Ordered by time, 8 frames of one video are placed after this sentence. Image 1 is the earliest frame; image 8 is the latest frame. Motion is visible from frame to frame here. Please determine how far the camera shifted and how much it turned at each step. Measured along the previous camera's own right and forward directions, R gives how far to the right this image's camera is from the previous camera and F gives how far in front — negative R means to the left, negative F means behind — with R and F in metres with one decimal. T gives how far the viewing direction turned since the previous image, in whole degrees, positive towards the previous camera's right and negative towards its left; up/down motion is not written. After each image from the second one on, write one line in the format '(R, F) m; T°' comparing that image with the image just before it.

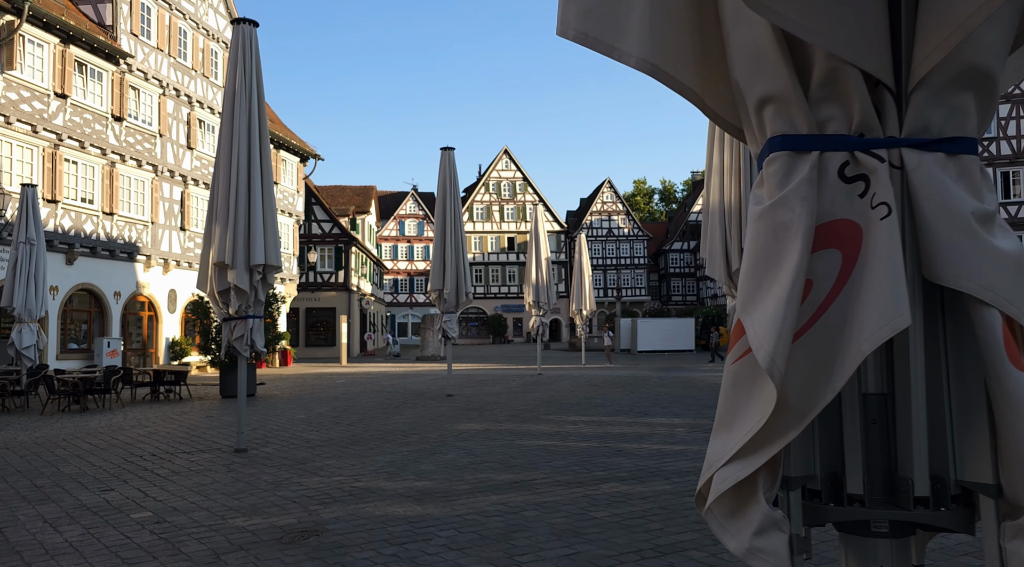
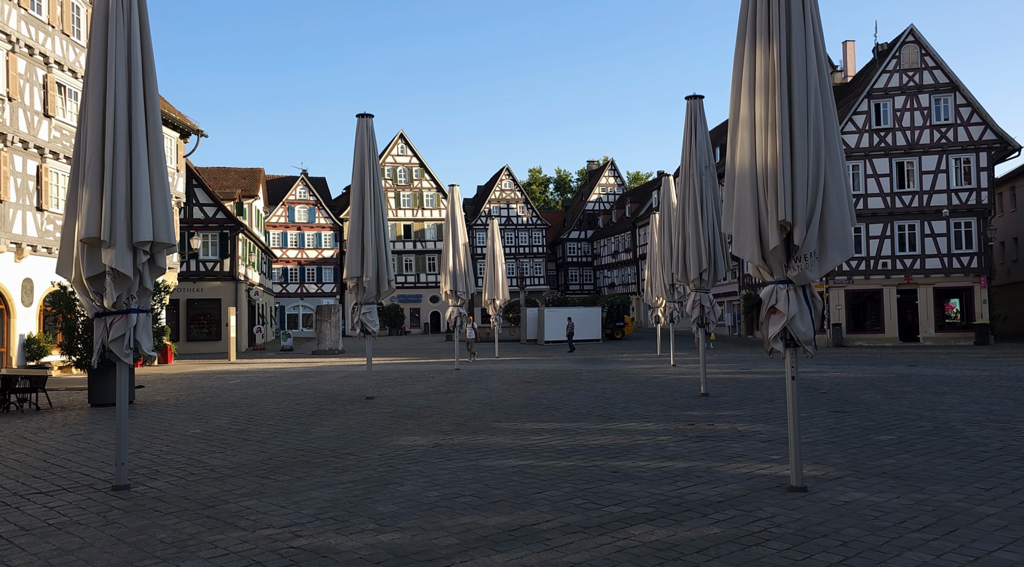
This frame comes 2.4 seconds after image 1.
(-0.6, +1.7) m; +8°
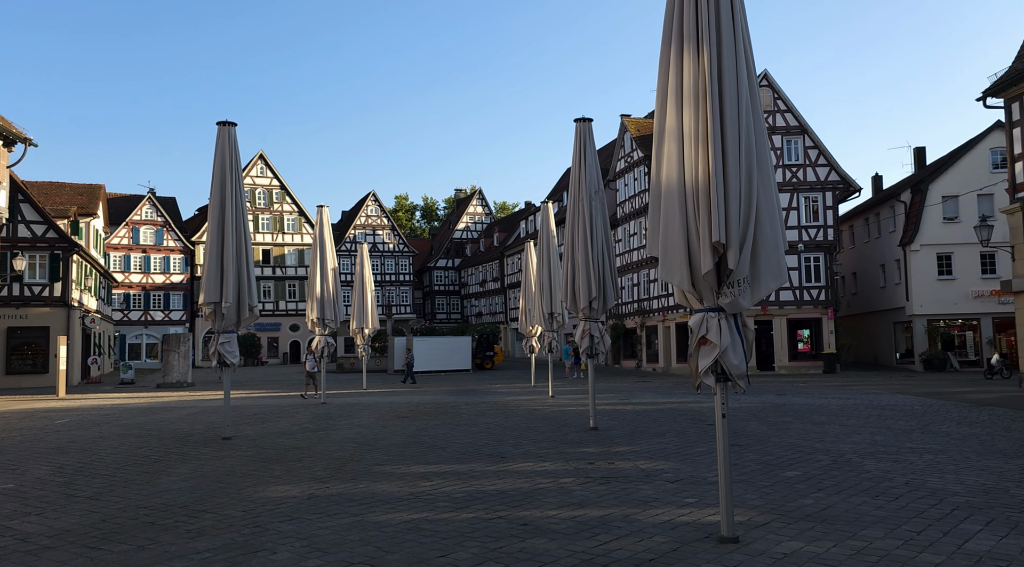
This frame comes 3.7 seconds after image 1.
(-0.2, +0.8) m; +10°
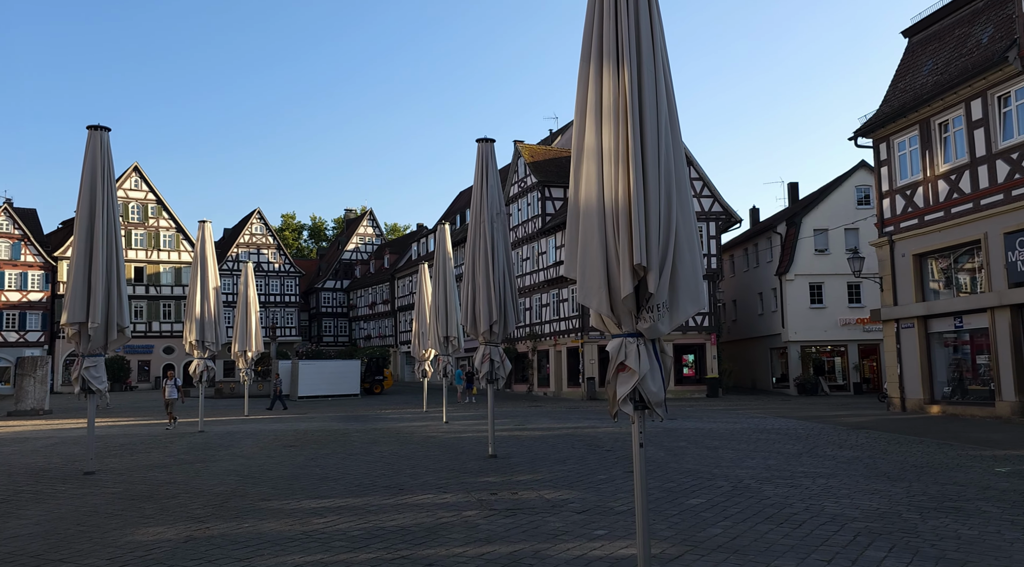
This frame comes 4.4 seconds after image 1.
(-0.1, +0.3) m; +8°
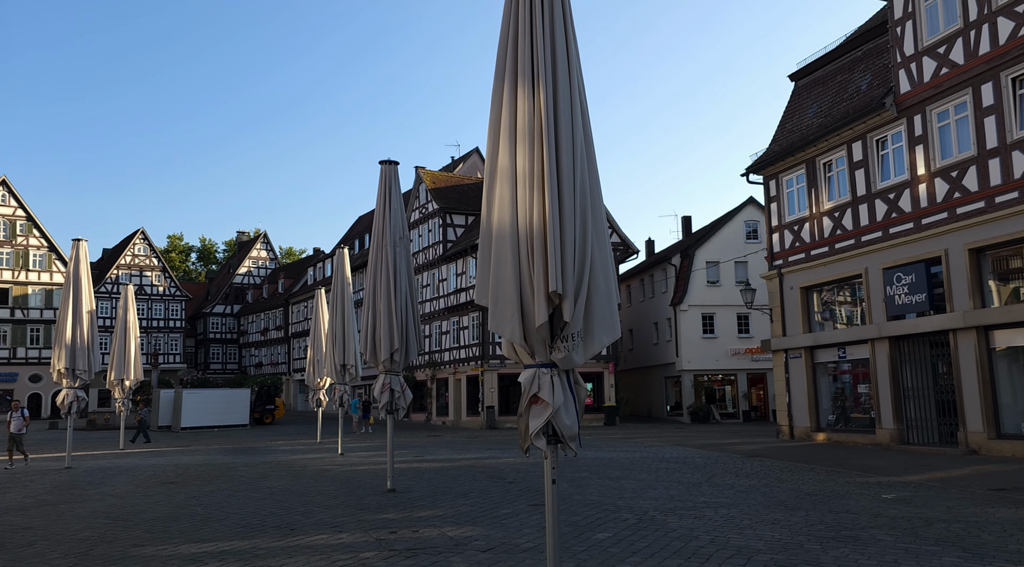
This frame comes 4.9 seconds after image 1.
(-0.1, +0.3) m; +7°
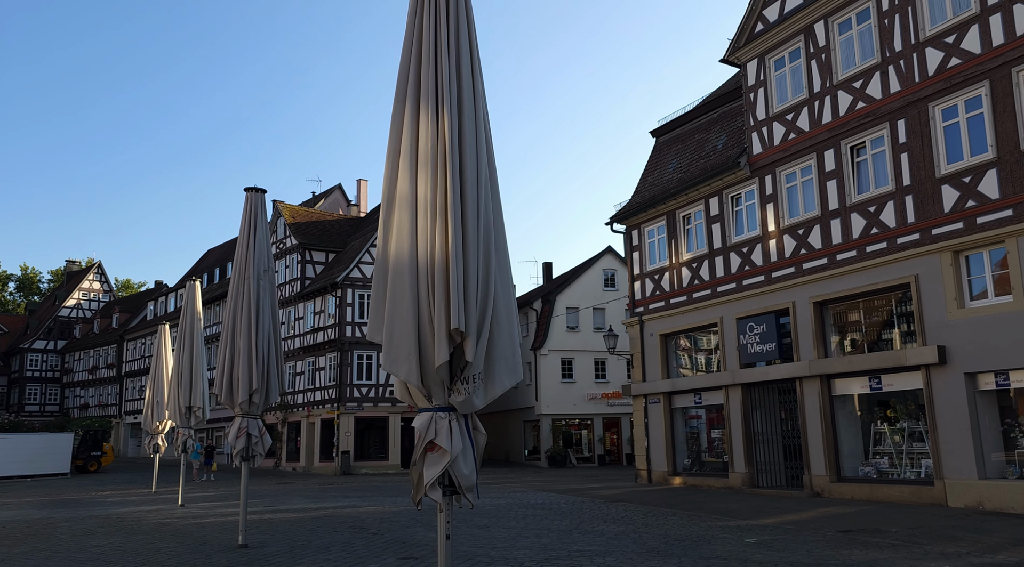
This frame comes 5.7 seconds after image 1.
(-0.2, +0.3) m; +10°
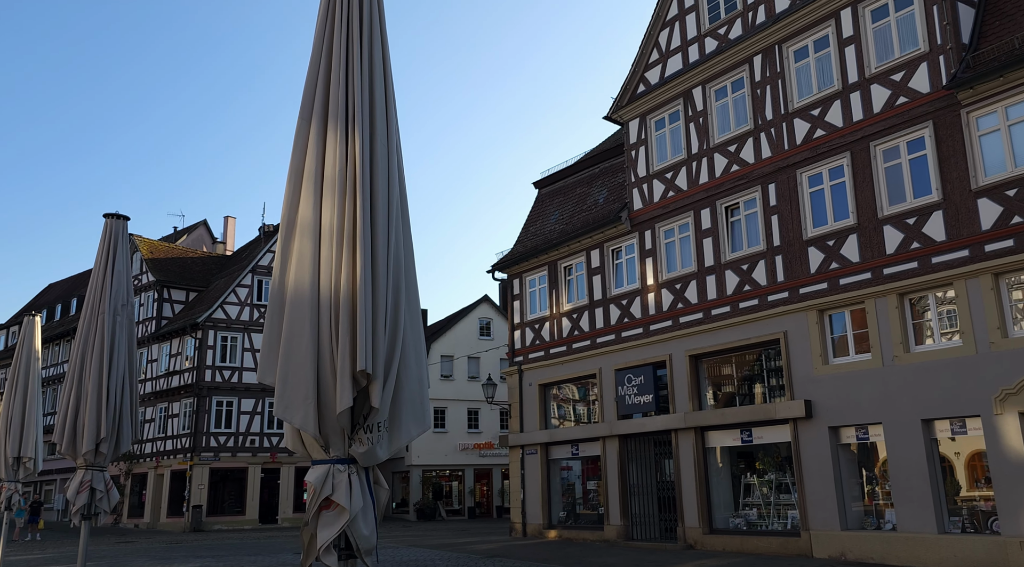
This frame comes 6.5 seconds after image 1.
(-0.2, +0.4) m; +9°
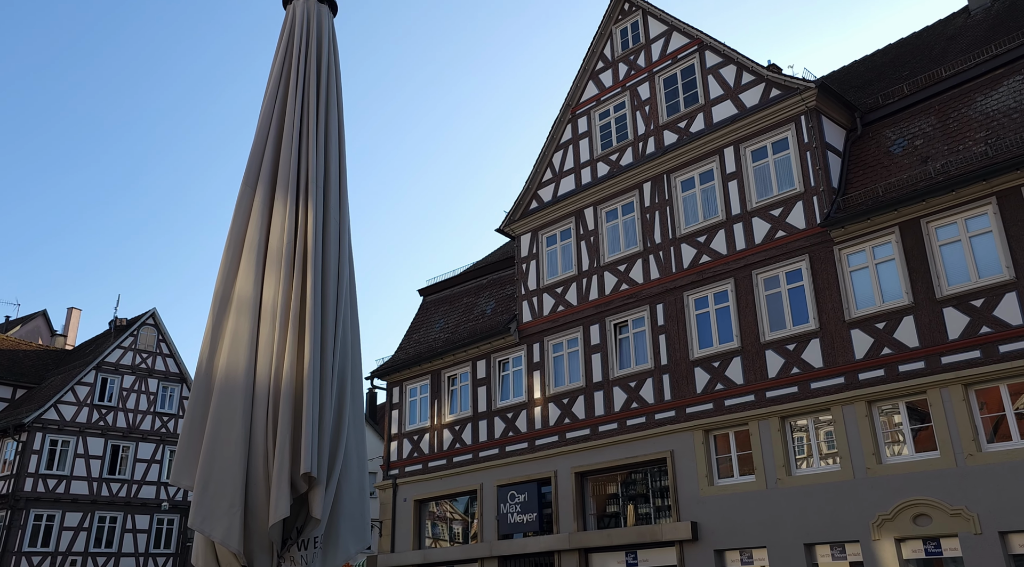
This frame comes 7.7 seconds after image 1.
(-0.5, +0.4) m; +9°
